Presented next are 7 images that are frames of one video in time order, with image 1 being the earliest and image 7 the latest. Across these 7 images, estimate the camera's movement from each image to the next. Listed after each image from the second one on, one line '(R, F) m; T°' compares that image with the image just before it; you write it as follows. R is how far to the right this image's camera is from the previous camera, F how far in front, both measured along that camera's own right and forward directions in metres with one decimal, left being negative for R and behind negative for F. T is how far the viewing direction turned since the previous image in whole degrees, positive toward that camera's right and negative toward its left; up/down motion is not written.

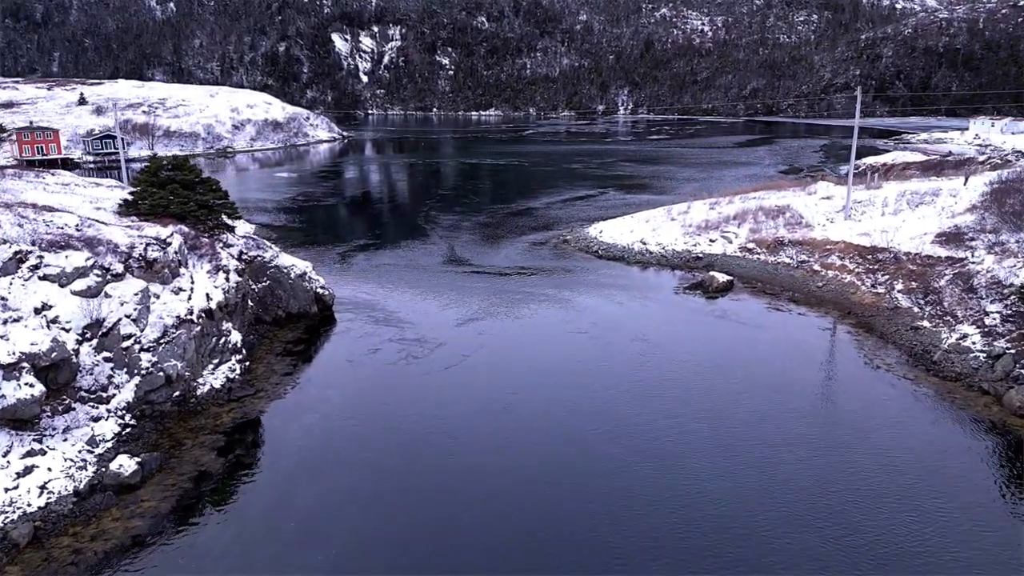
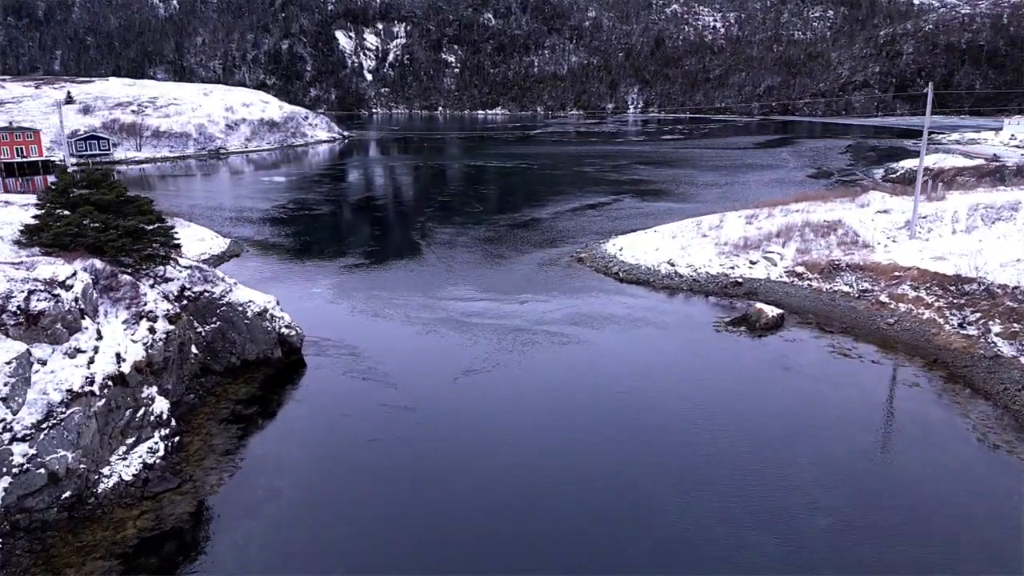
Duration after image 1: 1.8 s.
(0.0, +2.9) m; -1°
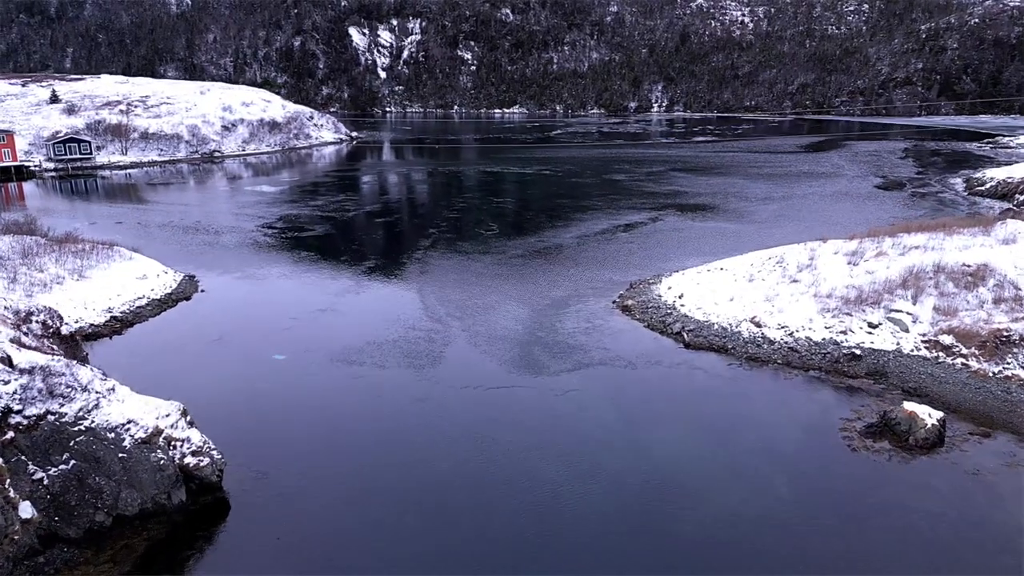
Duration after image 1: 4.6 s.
(-0.2, +4.8) m; -1°
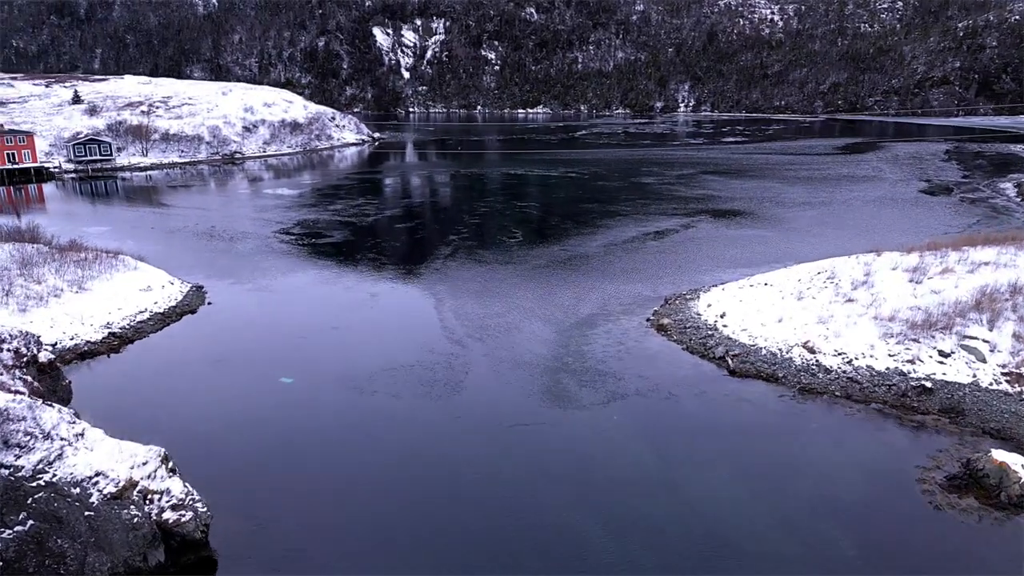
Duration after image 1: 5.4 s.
(-0.1, +1.2) m; -2°
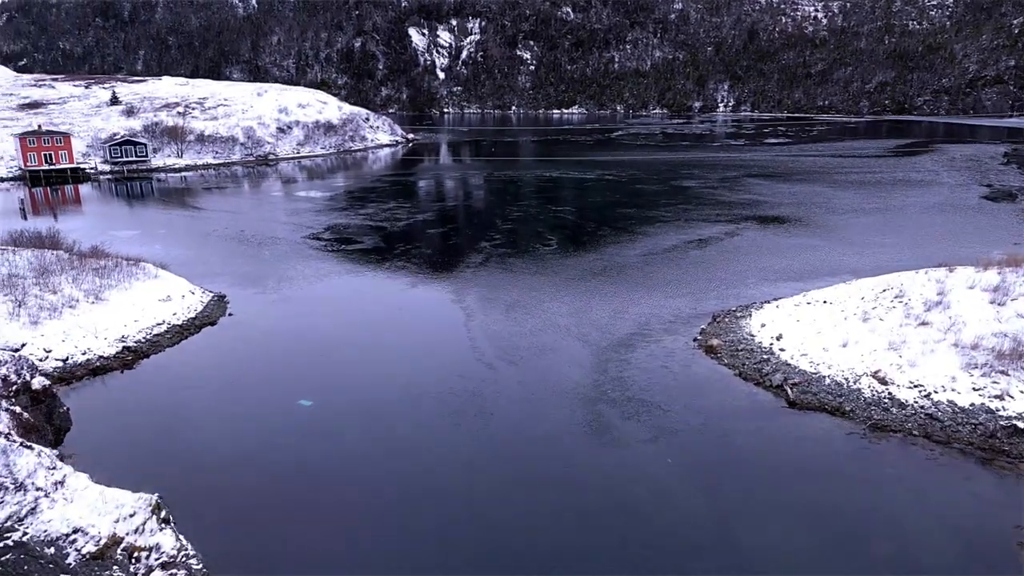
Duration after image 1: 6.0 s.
(-0.1, +1.0) m; -3°
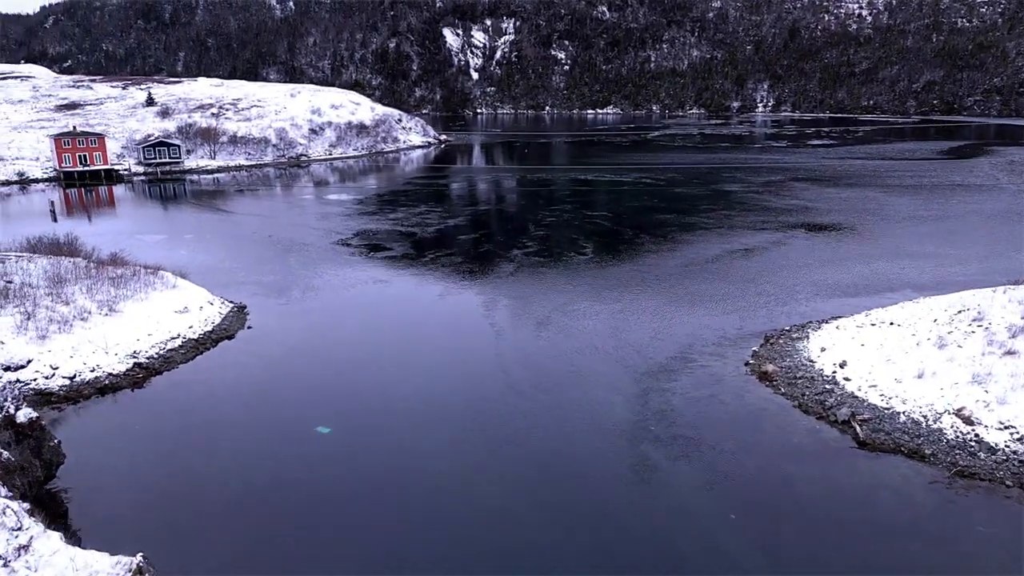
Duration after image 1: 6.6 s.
(-0.1, +1.0) m; -3°
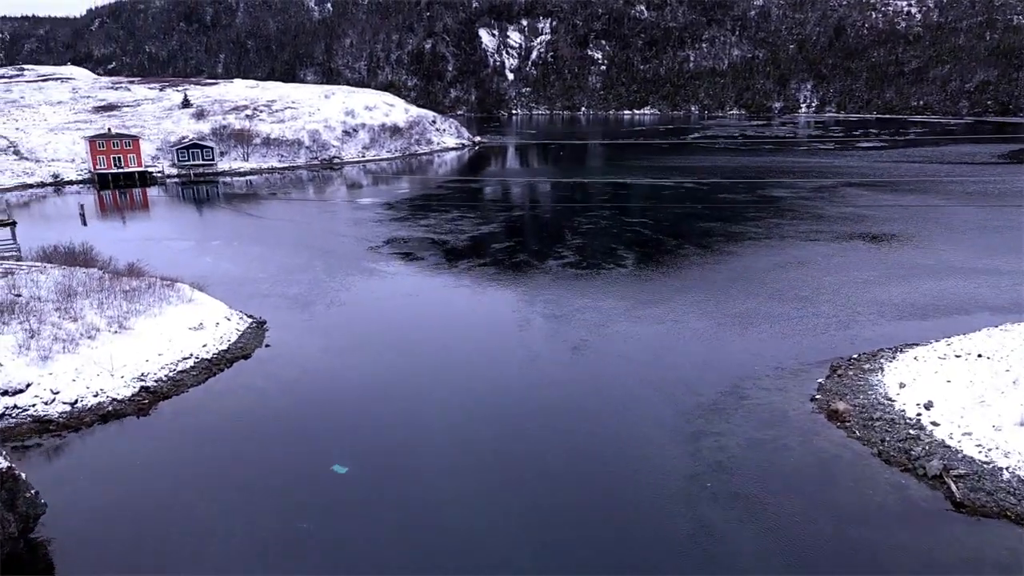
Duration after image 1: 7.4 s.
(-0.1, +1.2) m; -3°
